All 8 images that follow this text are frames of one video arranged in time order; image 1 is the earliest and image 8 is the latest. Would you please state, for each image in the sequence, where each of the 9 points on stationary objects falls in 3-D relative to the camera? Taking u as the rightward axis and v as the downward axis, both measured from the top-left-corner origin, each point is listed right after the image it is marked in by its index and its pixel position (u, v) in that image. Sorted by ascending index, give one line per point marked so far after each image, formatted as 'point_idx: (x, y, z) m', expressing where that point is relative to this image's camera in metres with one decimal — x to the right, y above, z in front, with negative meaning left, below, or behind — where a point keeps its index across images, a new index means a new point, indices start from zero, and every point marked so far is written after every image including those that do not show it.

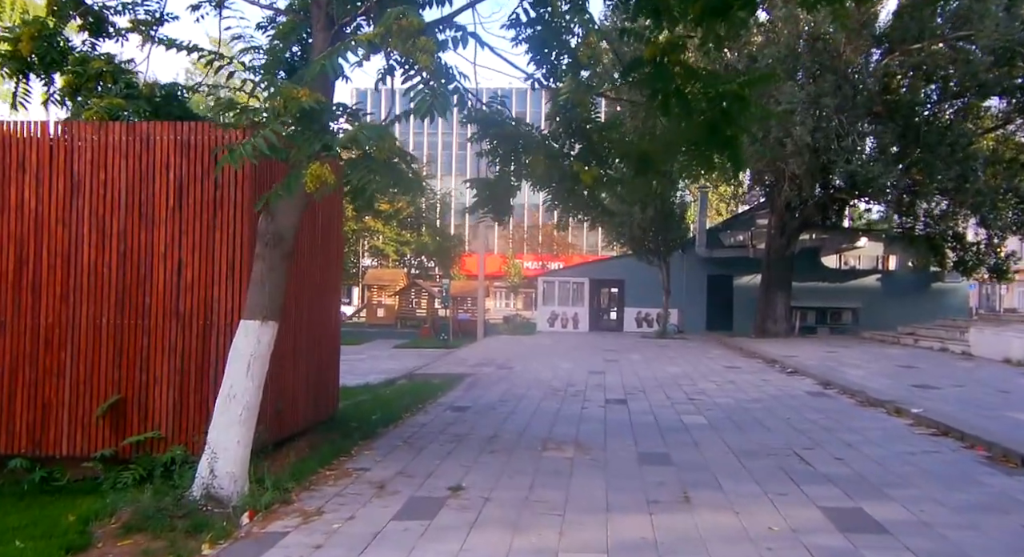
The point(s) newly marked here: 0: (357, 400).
0: (-2.8, -2.2, +12.9) m
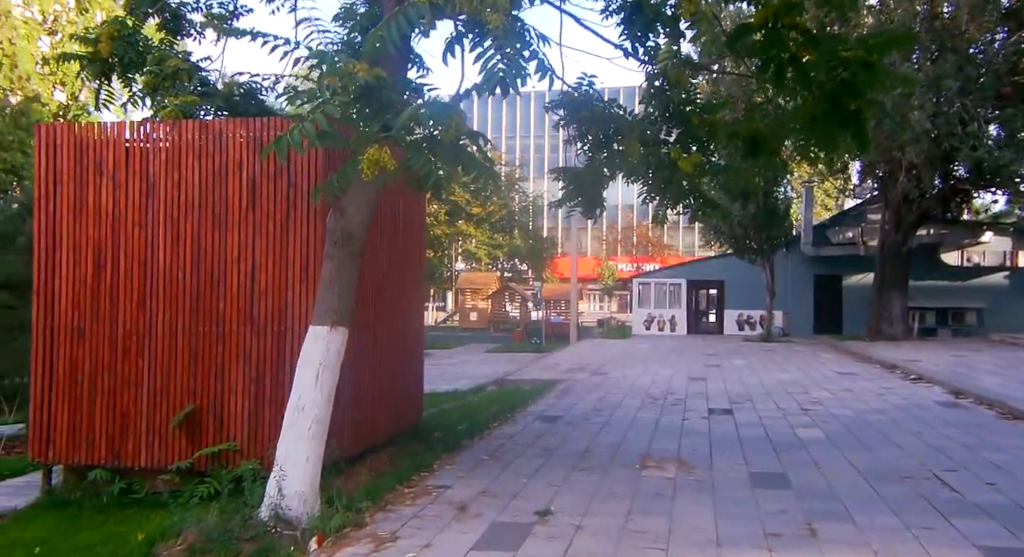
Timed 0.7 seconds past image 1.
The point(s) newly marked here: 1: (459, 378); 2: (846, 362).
0: (-1.2, -2.2, +12.4) m
1: (-1.5, -2.8, +20.0) m
2: (+9.0, -2.2, +19.2) m
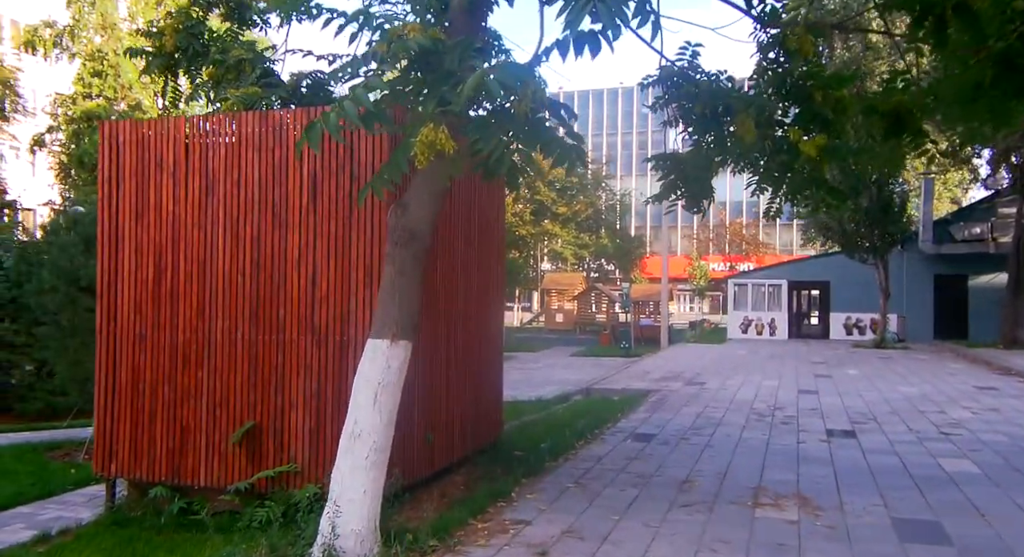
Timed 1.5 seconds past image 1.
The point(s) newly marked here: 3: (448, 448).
0: (+0.2, -2.3, +11.5) m
1: (+0.8, -2.8, +19.1) m
2: (+11.1, -2.2, +17.1) m
3: (-0.7, -1.8, +7.7) m
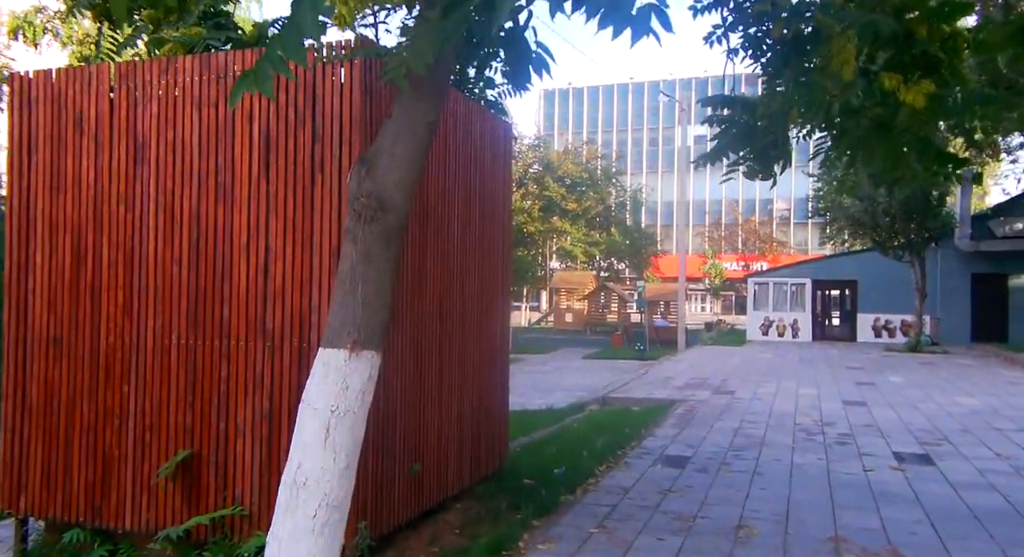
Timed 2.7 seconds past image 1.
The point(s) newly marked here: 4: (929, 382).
0: (+0.3, -2.2, +9.9) m
1: (+1.0, -2.7, +17.5) m
2: (+11.3, -2.2, +15.4) m
3: (-0.6, -1.7, +6.1) m
4: (+8.6, -2.2, +14.8) m
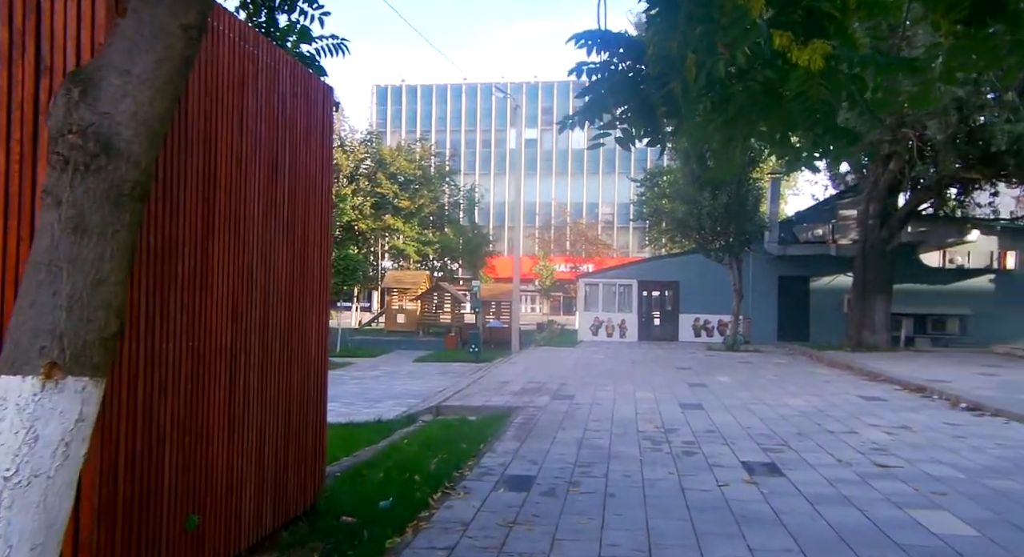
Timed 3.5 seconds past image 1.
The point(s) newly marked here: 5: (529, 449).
0: (-1.8, -2.1, +8.6) m
1: (-2.9, -2.7, +16.1) m
2: (+7.6, -2.3, +16.5) m
3: (-1.9, -1.7, +4.7) m
4: (+5.1, -2.2, +15.2) m
5: (+0.2, -2.1, +9.0) m
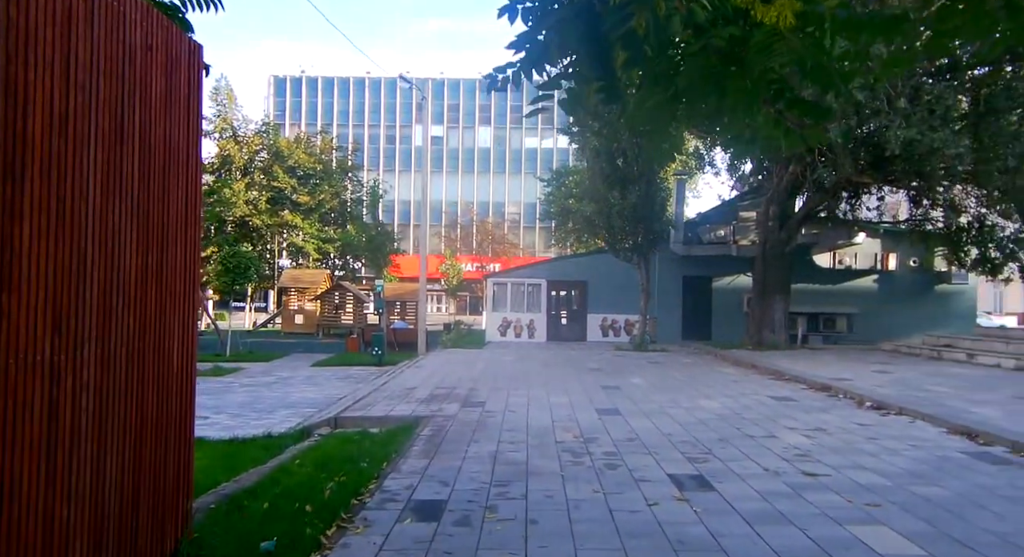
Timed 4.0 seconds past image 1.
0: (-2.8, -2.1, +7.5) m
1: (-4.8, -2.7, +14.8) m
2: (+5.5, -2.3, +16.5) m
3: (-2.3, -1.7, +3.6) m
4: (+3.2, -2.2, +15.0) m
5: (-0.8, -2.1, +8.1) m
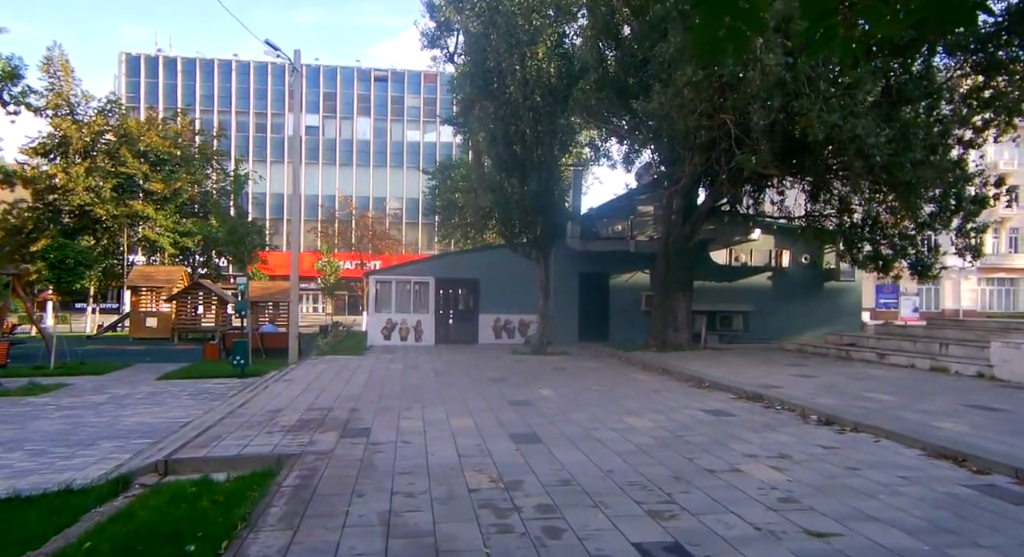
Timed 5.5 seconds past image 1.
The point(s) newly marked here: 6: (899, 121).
0: (-3.4, -2.1, +4.6) m
1: (-6.6, -2.6, +11.5) m
2: (+3.3, -2.2, +14.9) m
3: (-2.3, -1.6, +0.9) m
4: (+1.2, -2.1, +13.0) m
5: (-1.6, -2.1, +5.6) m
6: (+9.1, +3.7, +16.8) m
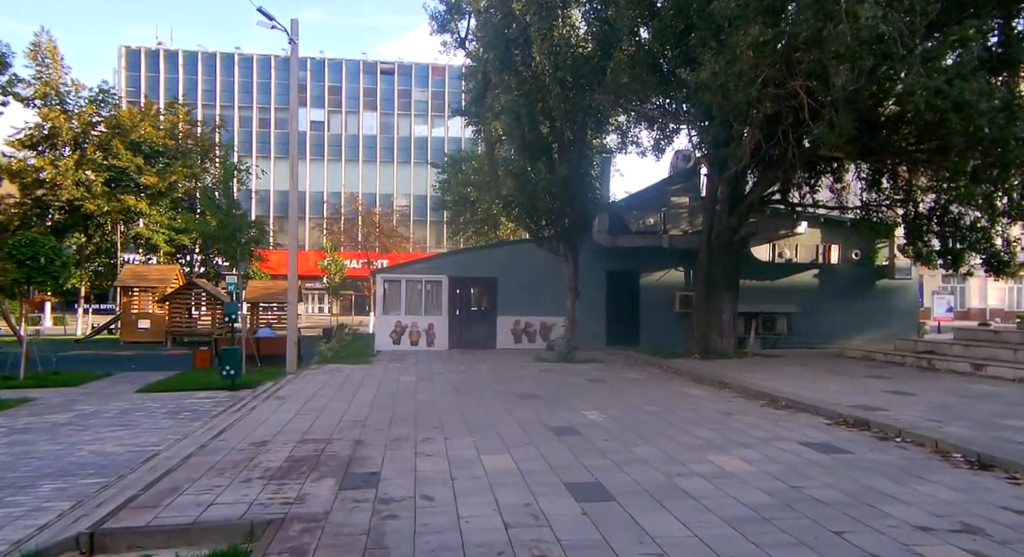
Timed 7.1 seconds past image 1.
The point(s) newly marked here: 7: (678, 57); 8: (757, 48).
0: (-2.9, -2.1, +2.2) m
1: (-6.1, -2.6, +9.1) m
2: (+3.9, -2.1, +12.4) m
3: (-1.8, -1.6, -1.6) m
4: (+1.8, -2.1, +10.5) m
5: (-1.1, -2.0, +3.1) m
6: (+9.7, +3.8, +14.2) m
7: (+4.1, +5.5, +17.6) m
8: (+4.6, +4.3, +13.6) m
